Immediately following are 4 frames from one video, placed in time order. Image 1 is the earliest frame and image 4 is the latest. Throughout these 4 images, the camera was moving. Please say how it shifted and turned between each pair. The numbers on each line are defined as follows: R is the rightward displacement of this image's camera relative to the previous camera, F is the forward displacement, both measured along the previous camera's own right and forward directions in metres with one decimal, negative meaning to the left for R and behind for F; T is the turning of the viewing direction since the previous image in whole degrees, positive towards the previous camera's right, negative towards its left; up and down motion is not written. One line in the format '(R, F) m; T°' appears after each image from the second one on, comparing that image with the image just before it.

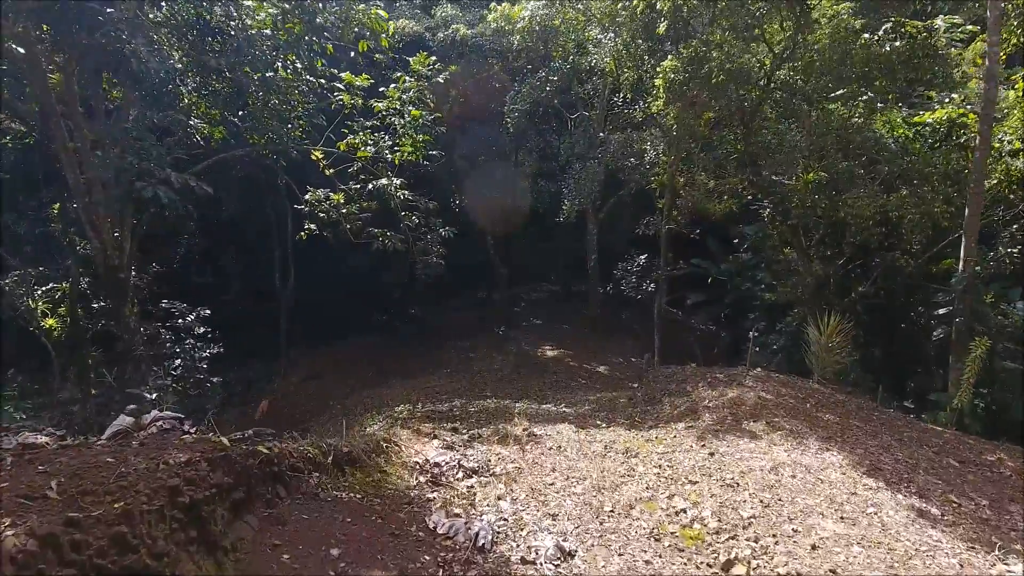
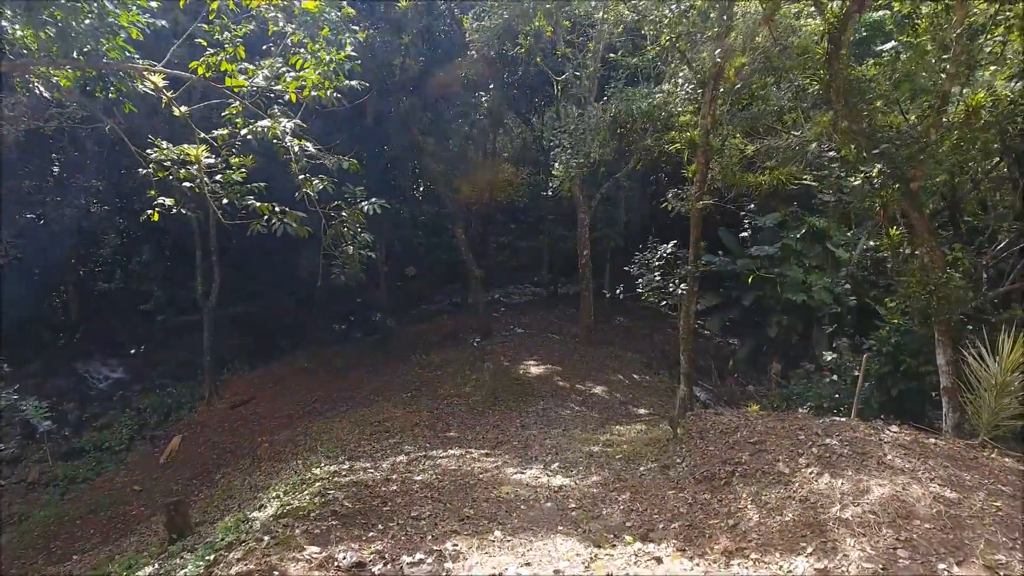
(+0.1, +2.3) m; +1°
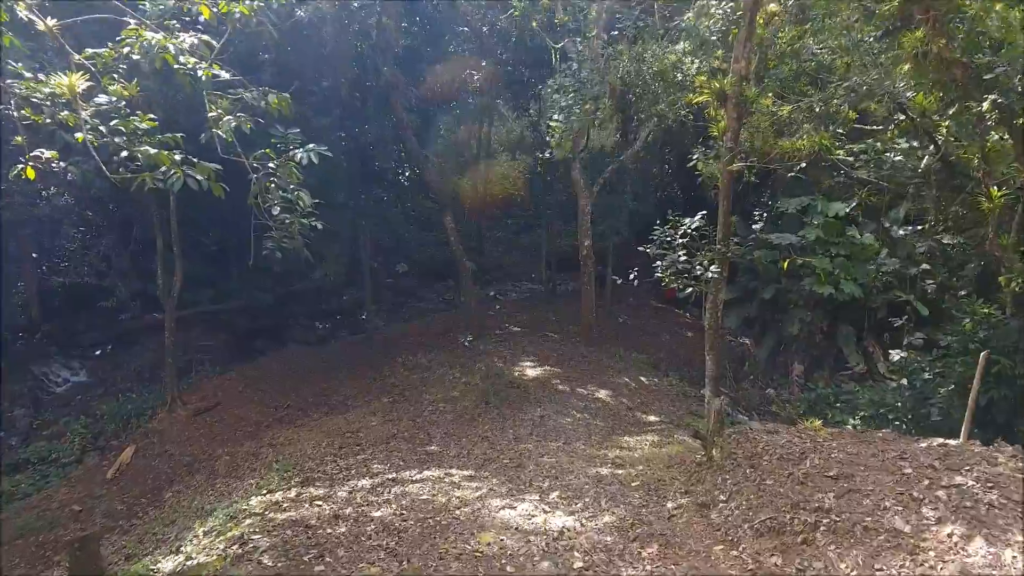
(+0.1, +1.0) m; 0°
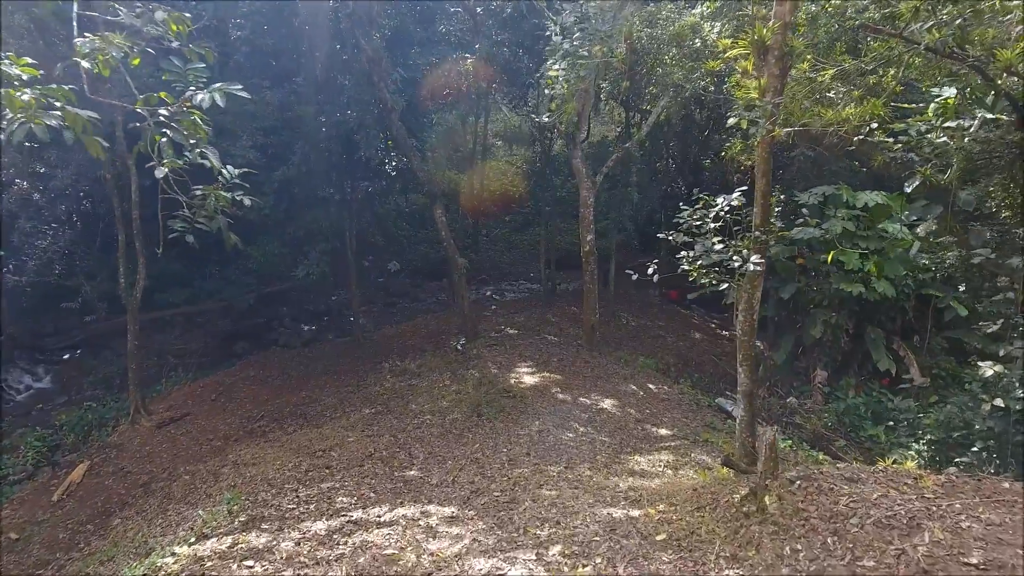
(0.0, +0.8) m; 0°
